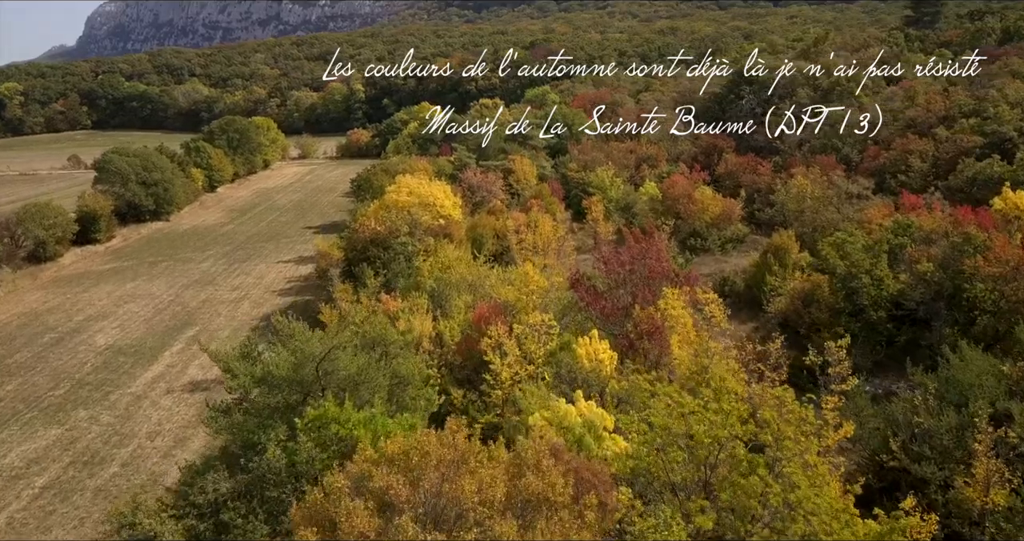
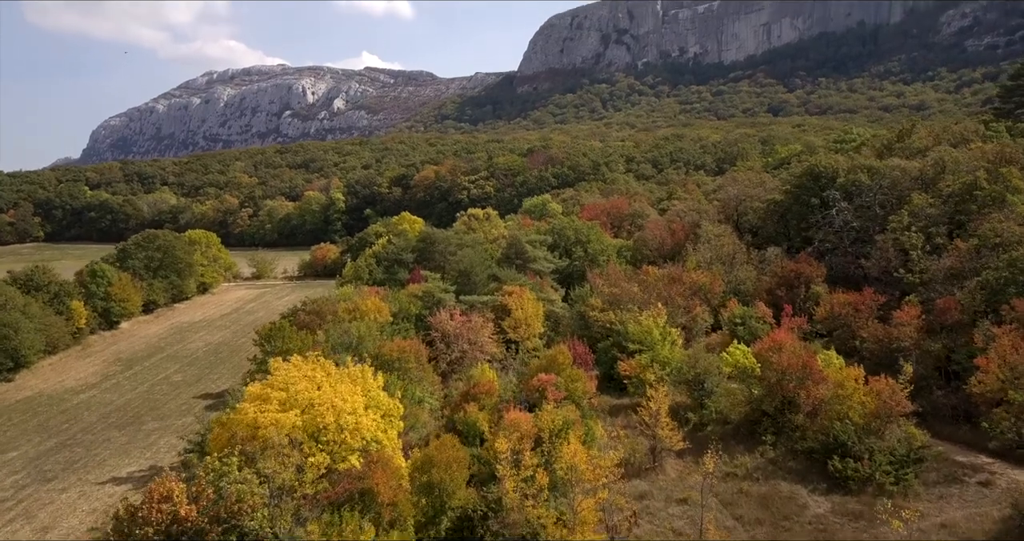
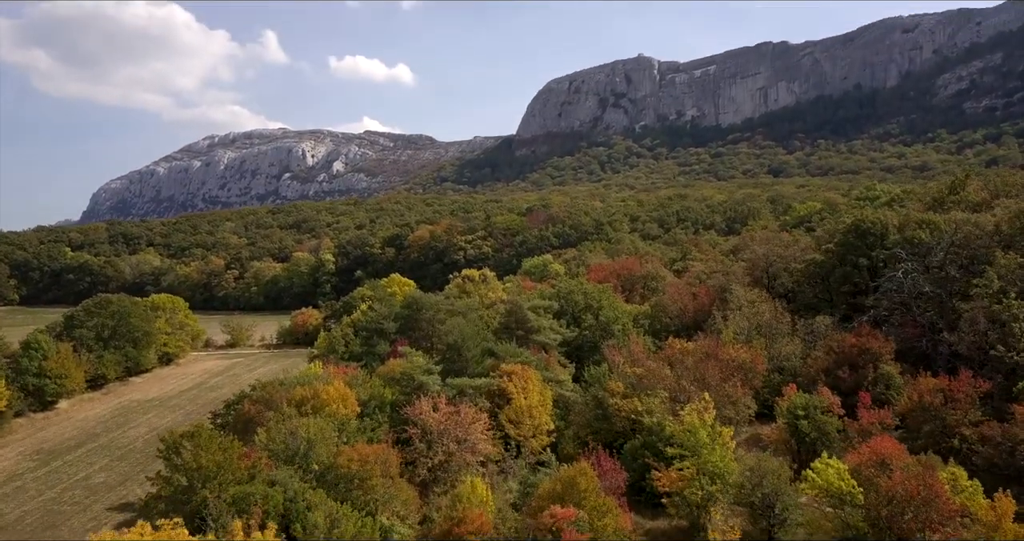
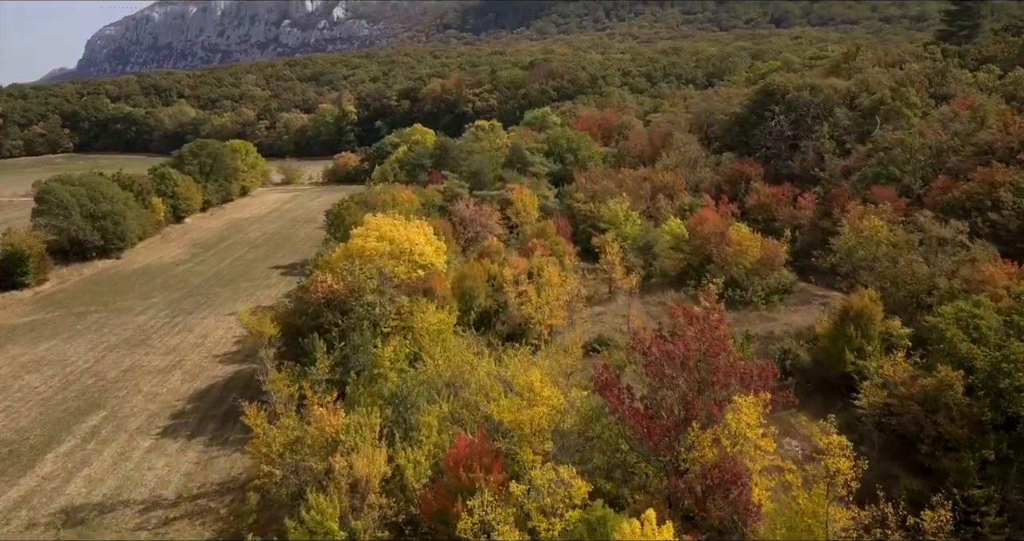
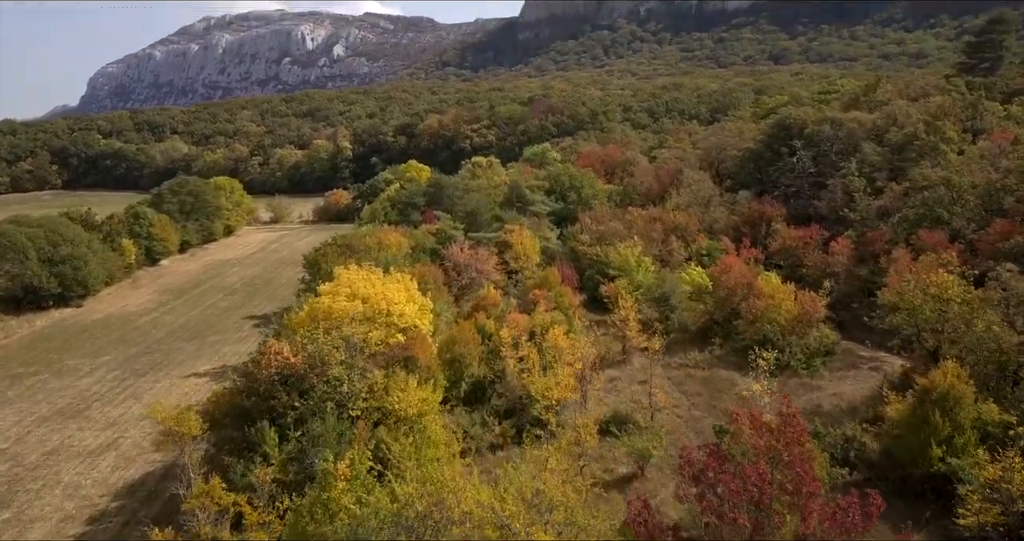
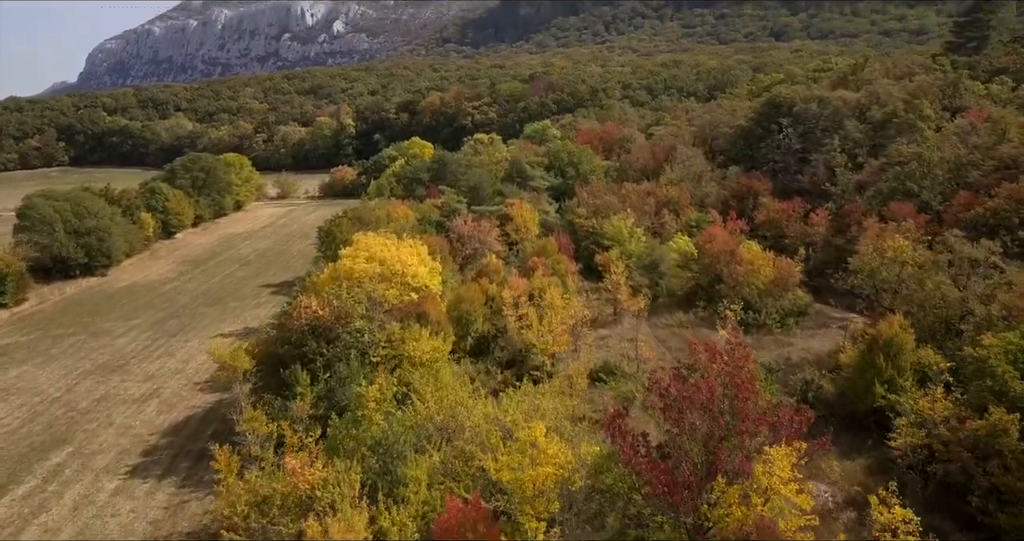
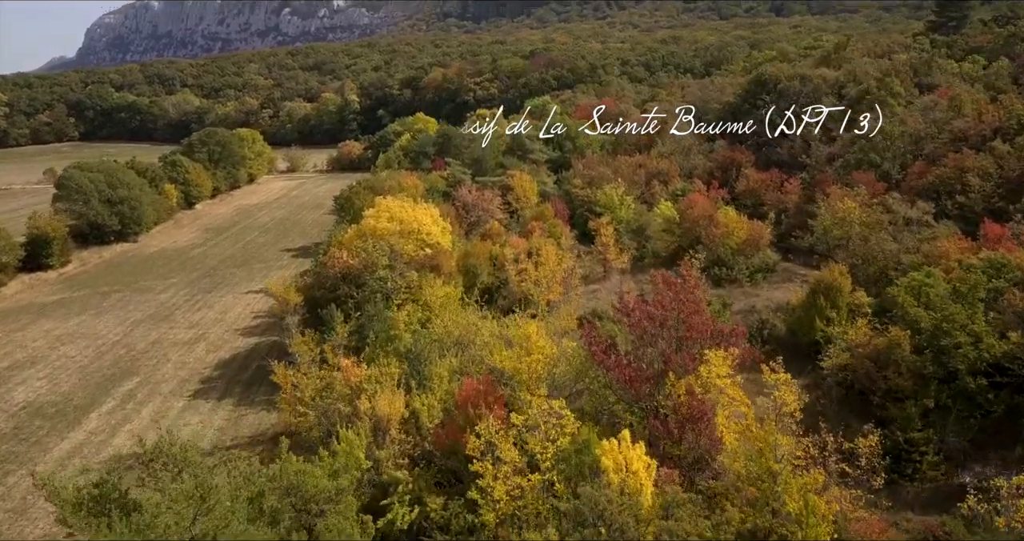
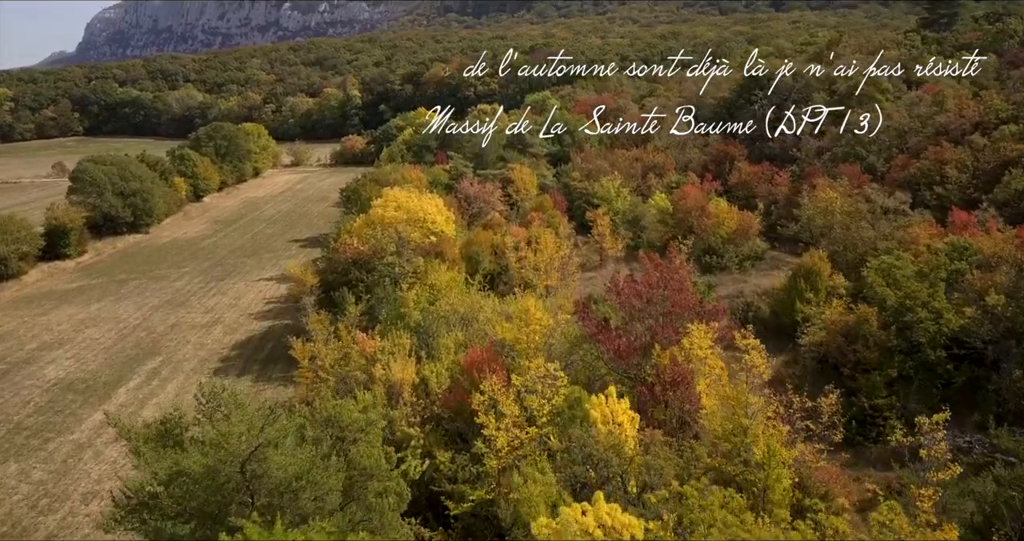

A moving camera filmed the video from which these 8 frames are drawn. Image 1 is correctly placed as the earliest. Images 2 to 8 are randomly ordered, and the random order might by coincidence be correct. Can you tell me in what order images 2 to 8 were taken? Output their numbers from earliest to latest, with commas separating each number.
8, 7, 4, 6, 5, 2, 3
